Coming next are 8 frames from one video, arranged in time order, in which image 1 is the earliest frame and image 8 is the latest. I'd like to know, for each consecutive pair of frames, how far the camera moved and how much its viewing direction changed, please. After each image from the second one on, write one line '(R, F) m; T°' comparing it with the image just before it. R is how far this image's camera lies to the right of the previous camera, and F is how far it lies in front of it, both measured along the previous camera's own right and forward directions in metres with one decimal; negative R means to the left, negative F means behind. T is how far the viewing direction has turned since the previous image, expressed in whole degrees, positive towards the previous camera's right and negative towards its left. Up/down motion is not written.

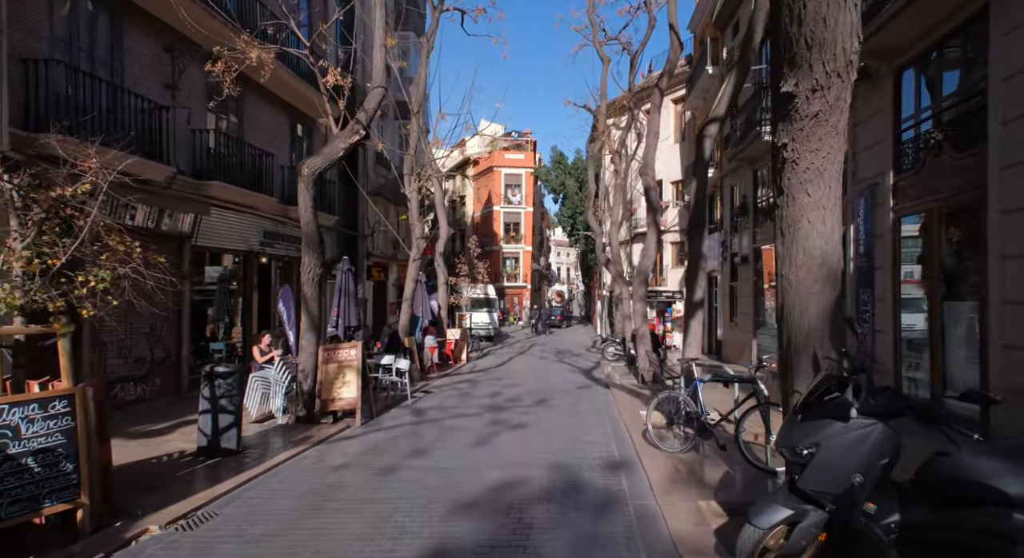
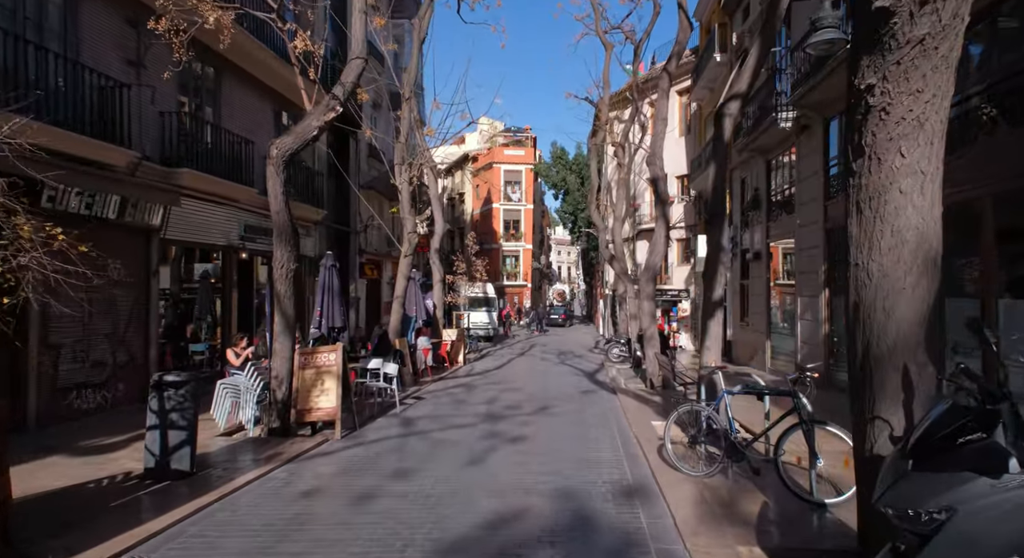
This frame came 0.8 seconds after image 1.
(0.0, +1.0) m; 0°
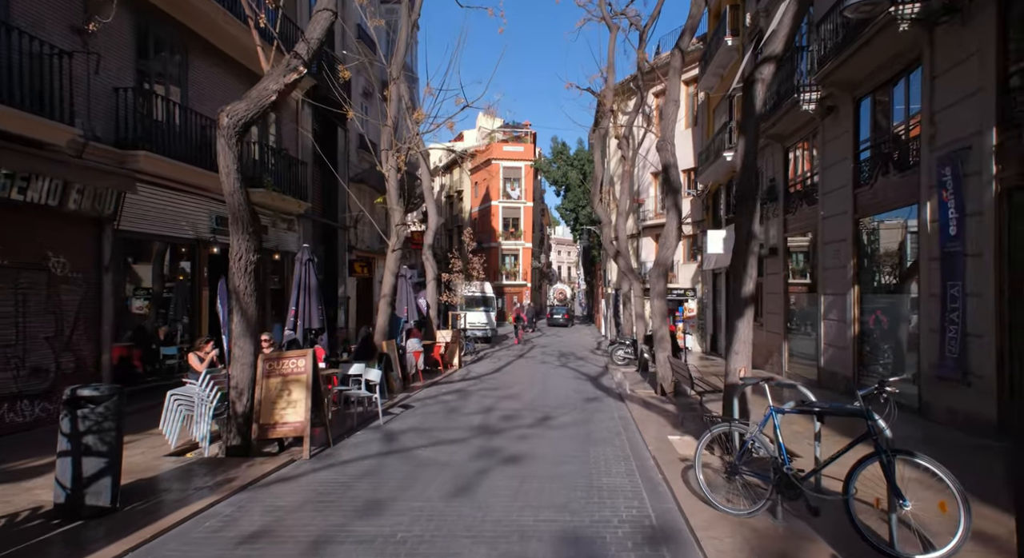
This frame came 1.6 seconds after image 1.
(0.0, +1.2) m; 0°
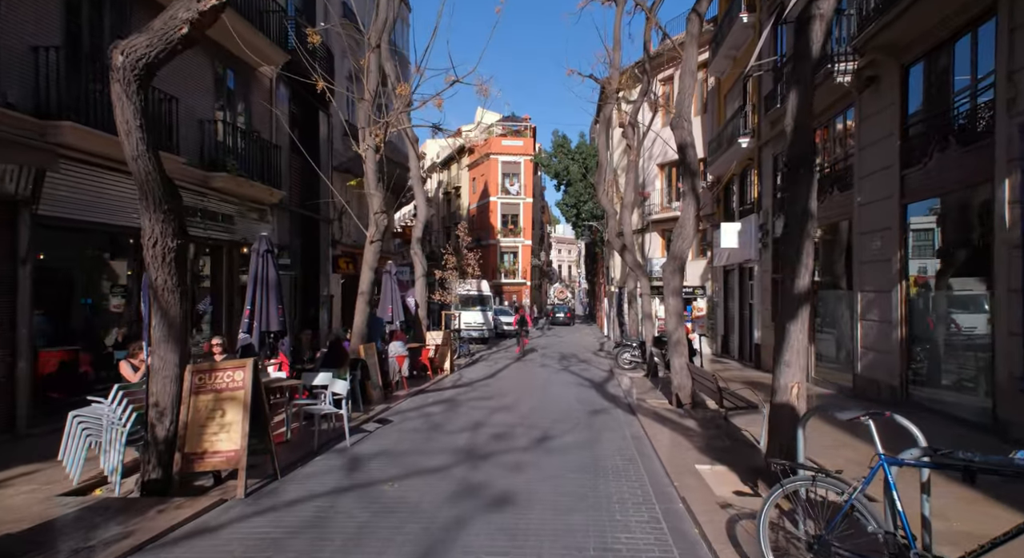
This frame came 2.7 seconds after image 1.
(+0.1, +1.6) m; 0°
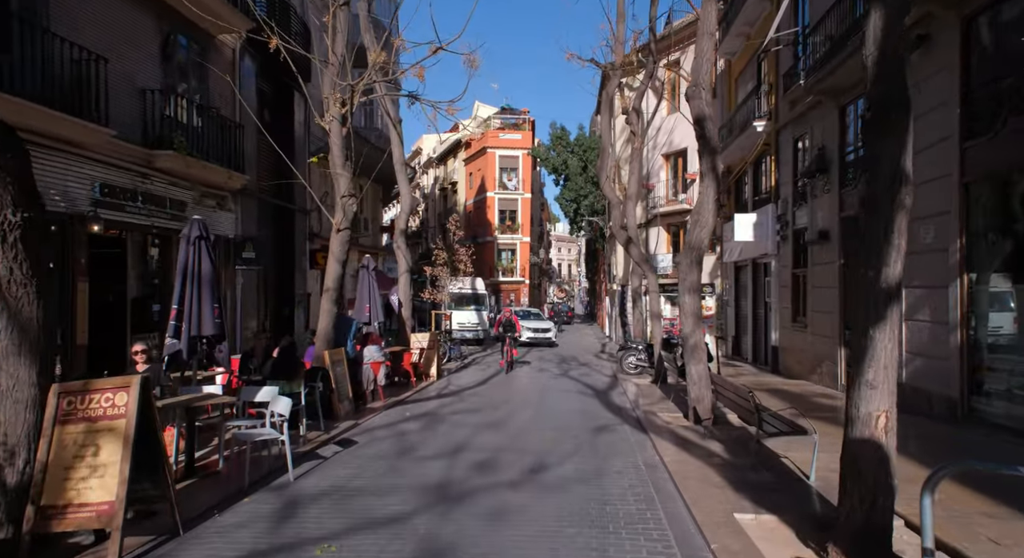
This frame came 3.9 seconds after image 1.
(+0.2, +1.6) m; 0°
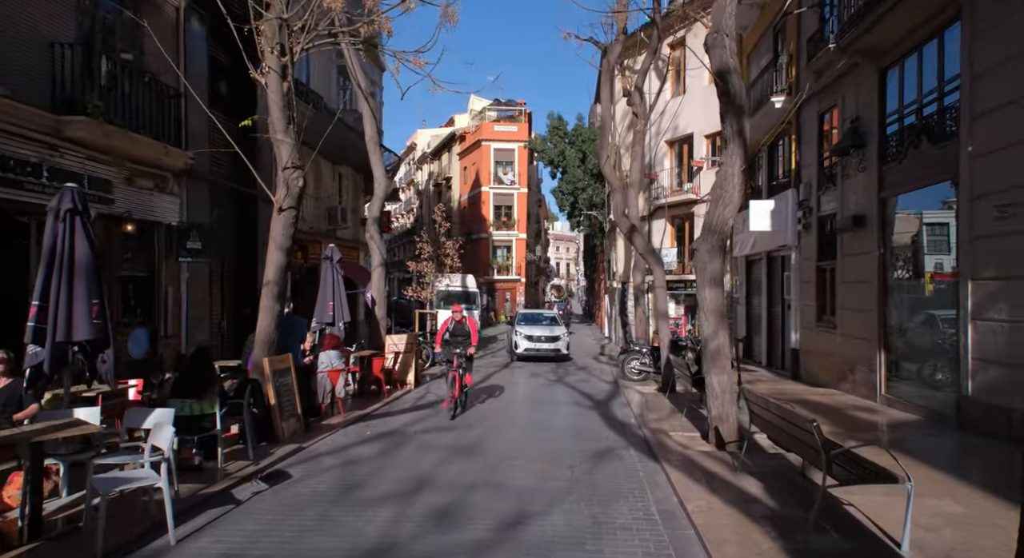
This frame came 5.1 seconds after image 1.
(+0.2, +1.8) m; 0°
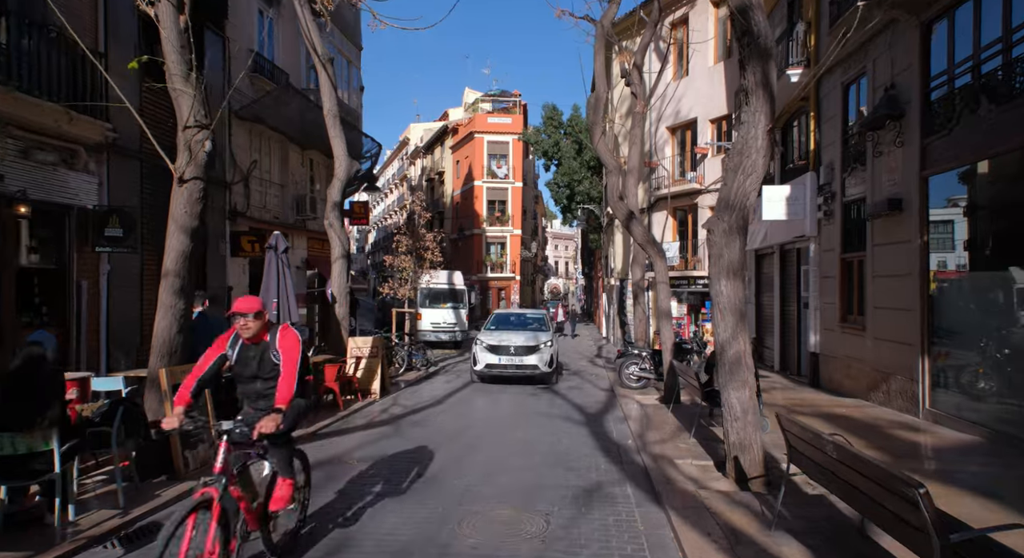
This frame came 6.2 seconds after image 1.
(+0.4, +1.7) m; 0°
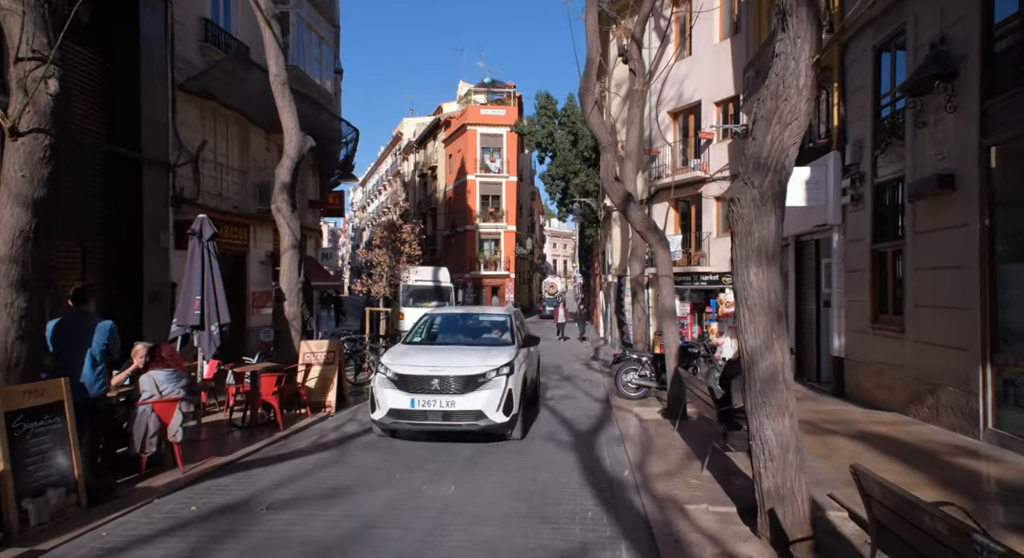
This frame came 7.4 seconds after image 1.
(+0.4, +1.6) m; 0°
